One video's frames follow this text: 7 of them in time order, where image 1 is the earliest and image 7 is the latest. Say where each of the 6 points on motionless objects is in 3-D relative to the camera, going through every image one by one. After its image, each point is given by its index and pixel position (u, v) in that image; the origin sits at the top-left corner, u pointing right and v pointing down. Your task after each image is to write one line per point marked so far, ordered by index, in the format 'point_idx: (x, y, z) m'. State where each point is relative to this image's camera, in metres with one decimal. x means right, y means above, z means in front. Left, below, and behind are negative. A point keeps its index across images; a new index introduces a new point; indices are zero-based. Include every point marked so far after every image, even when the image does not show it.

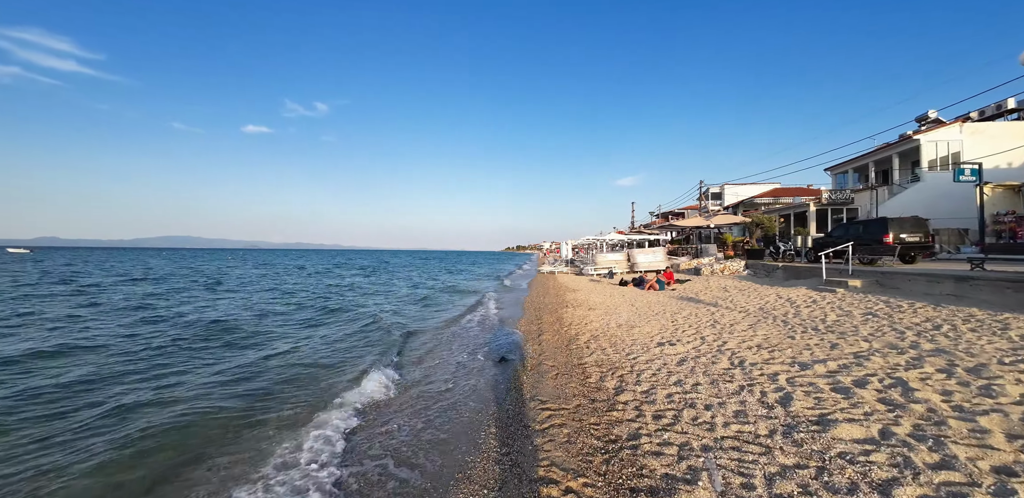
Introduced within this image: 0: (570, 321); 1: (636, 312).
0: (+1.3, -1.6, +8.9) m
1: (+3.1, -1.6, +10.0) m
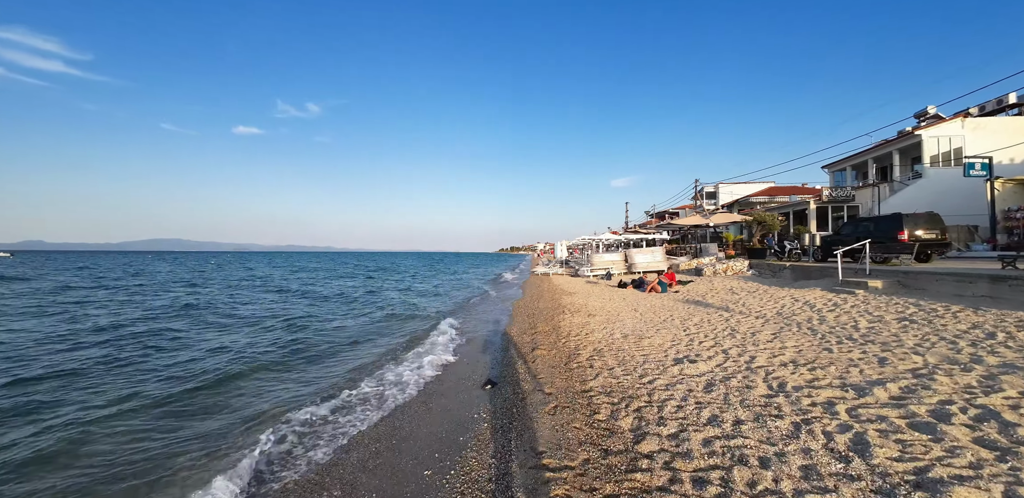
0: (+1.1, -1.6, +7.7) m
1: (+2.9, -1.6, +8.9) m
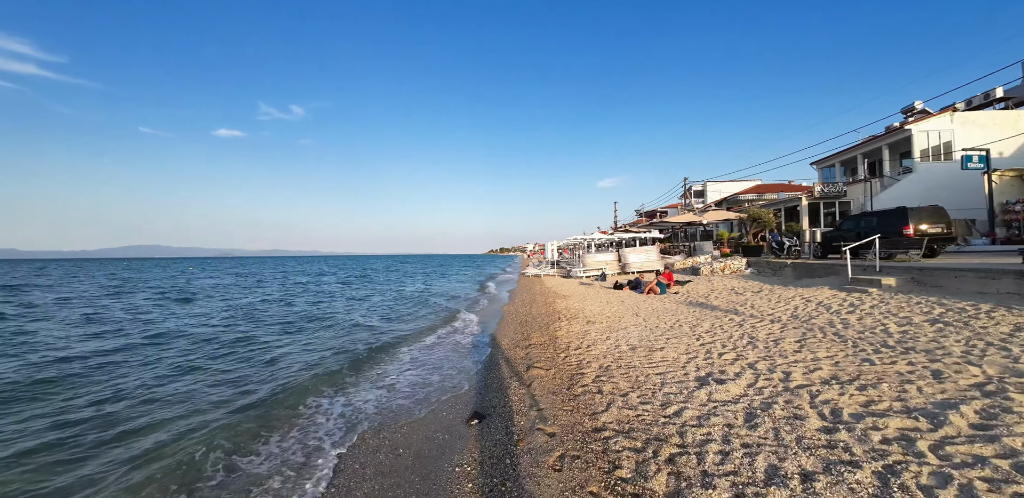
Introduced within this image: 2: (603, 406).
0: (+0.9, -1.6, +6.8) m
1: (+2.7, -1.6, +8.0) m
2: (+0.9, -1.6, +4.1) m
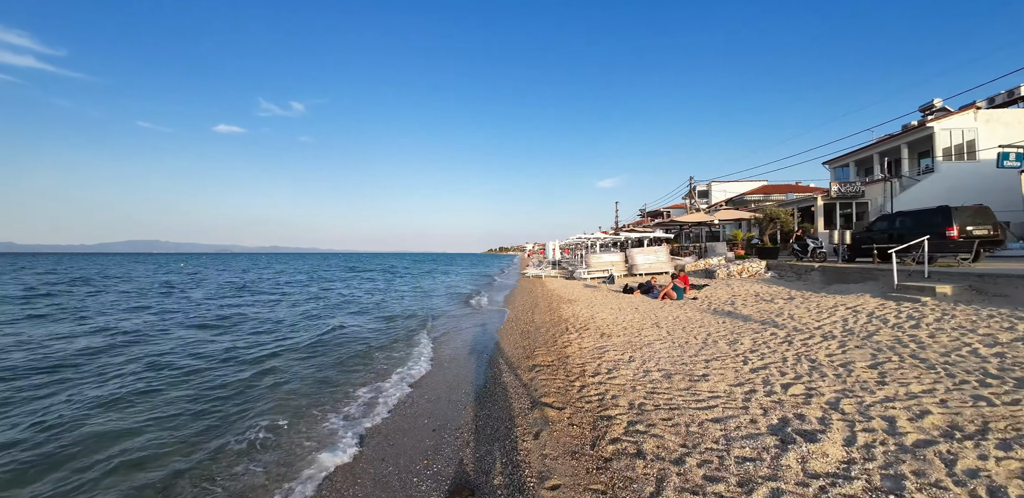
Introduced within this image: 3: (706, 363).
0: (+0.9, -1.6, +5.4) m
1: (+2.7, -1.5, +6.6) m
2: (+0.9, -1.6, +2.7) m
3: (+2.6, -1.5, +5.4) m
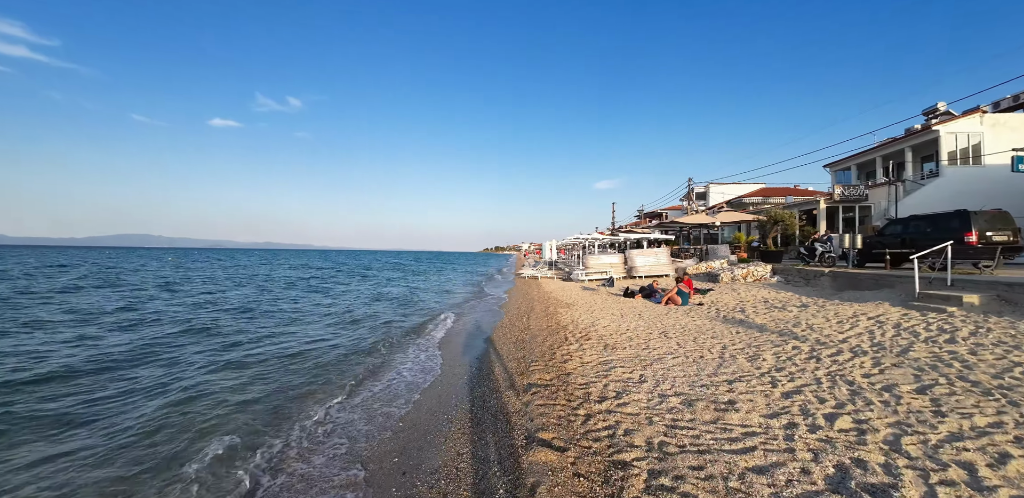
0: (+0.8, -1.6, +4.6) m
1: (+2.6, -1.6, +5.8) m
2: (+0.9, -1.6, +1.9) m
3: (+2.5, -1.6, +4.6) m
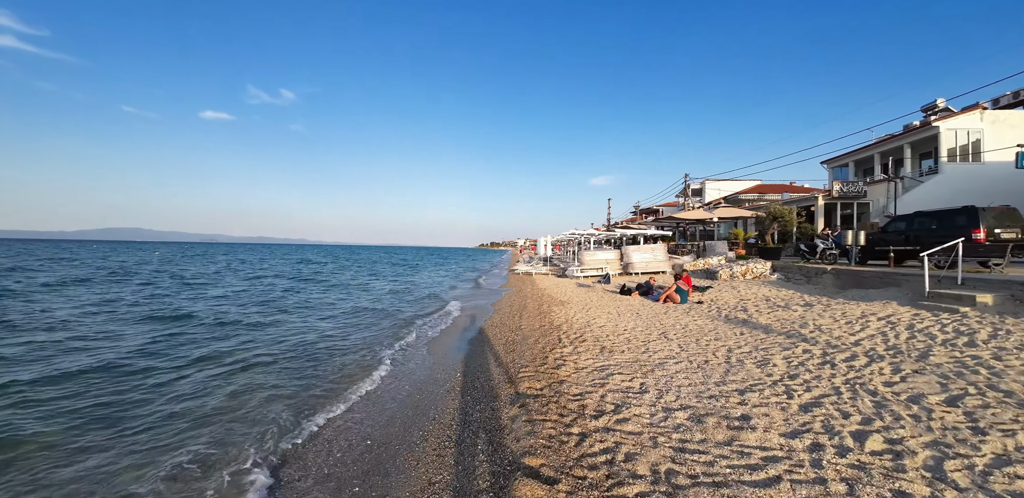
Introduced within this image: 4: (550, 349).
0: (+0.7, -1.5, +4.1) m
1: (+2.4, -1.5, +5.4) m
2: (+0.7, -1.6, +1.4) m
3: (+2.4, -1.5, +4.1) m
4: (+0.6, -1.6, +6.6) m
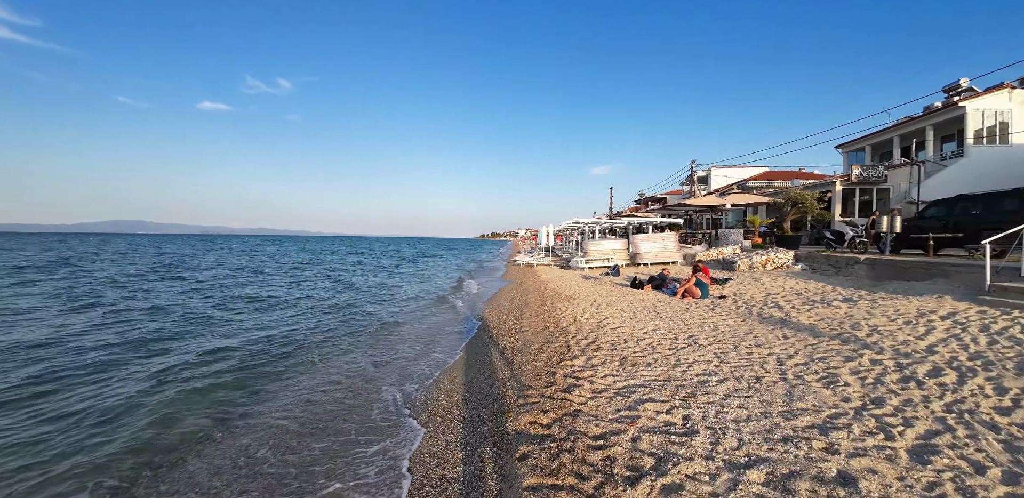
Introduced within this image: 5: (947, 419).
0: (+0.7, -1.4, +3.0) m
1: (+2.4, -1.4, +4.2) m
2: (+0.7, -1.5, +0.3) m
3: (+2.4, -1.4, +3.0) m
4: (+0.6, -1.5, +5.5) m
5: (+3.8, -1.5, +3.4) m
